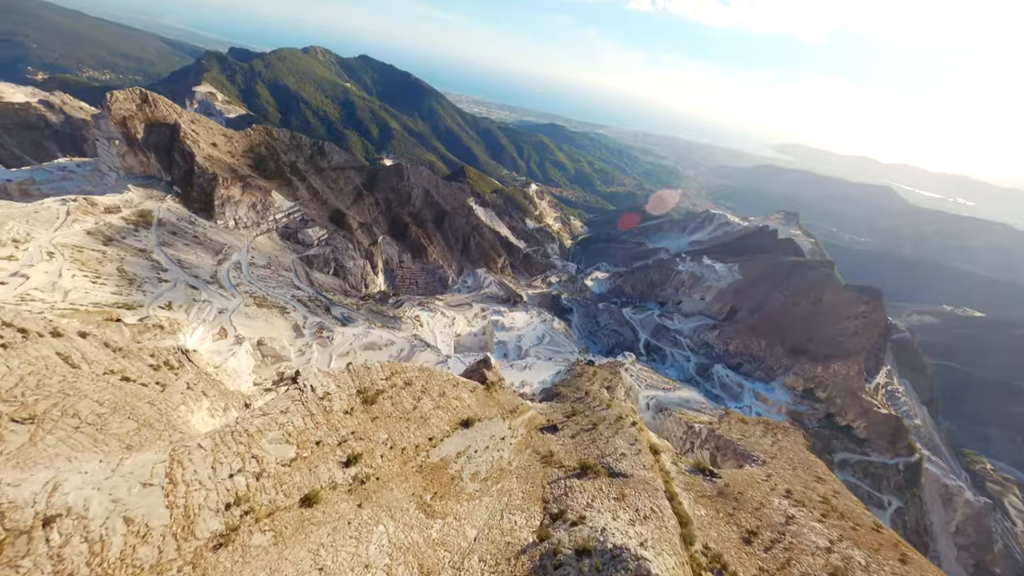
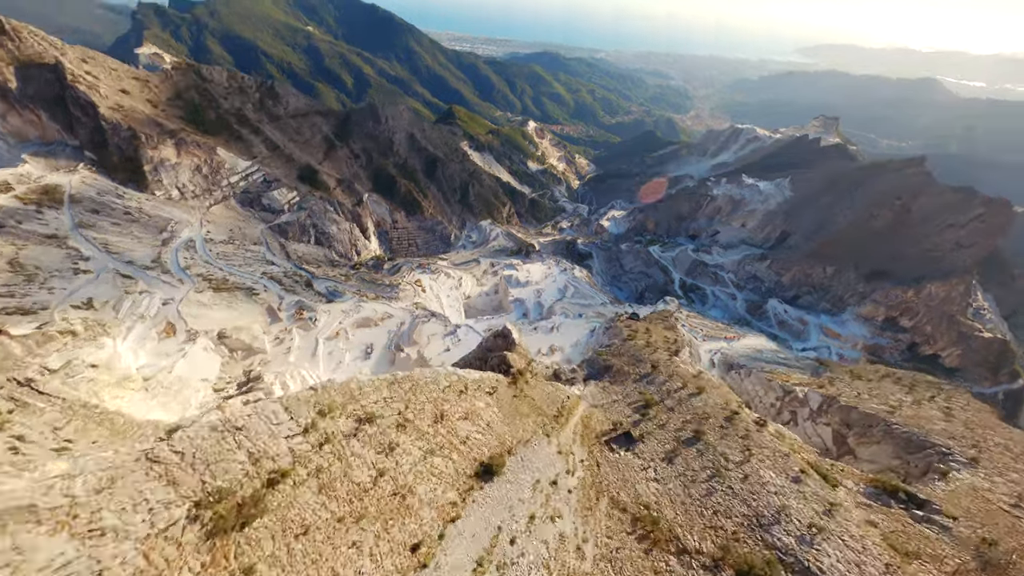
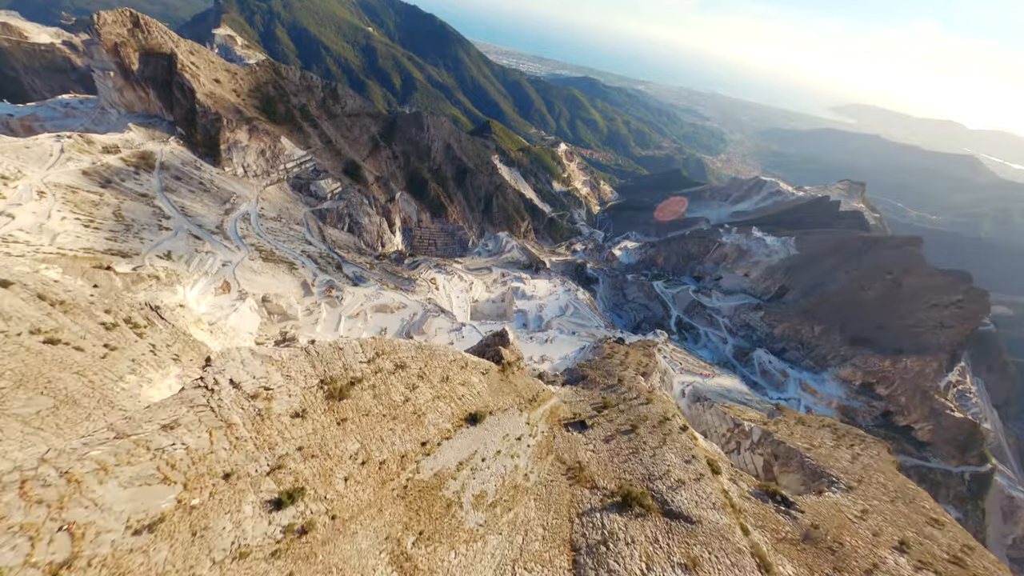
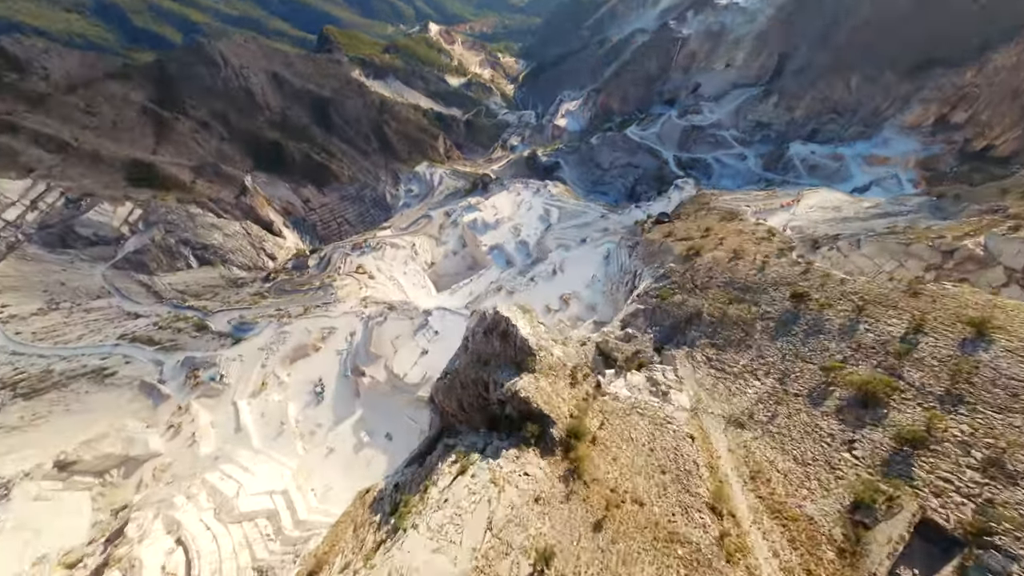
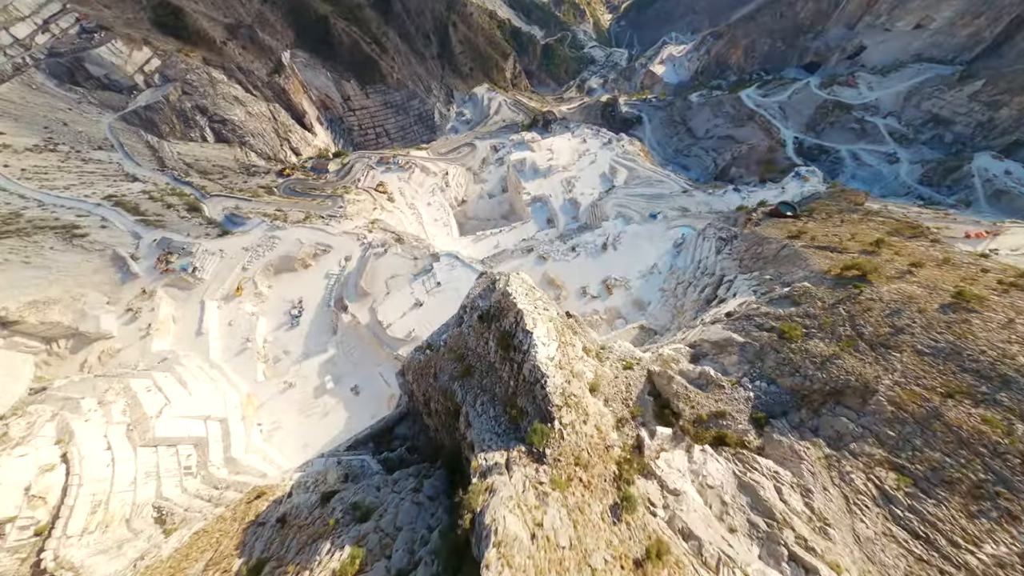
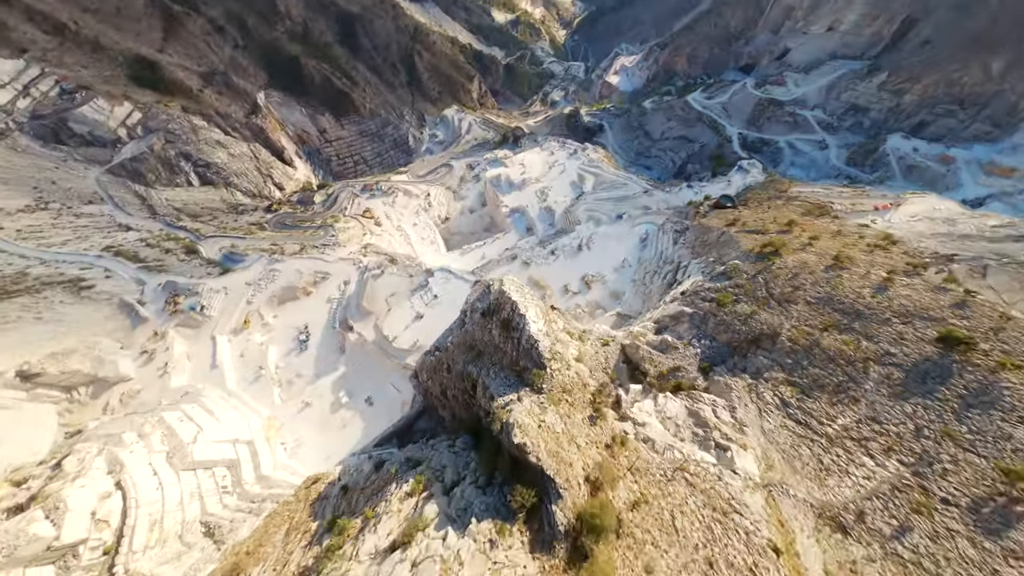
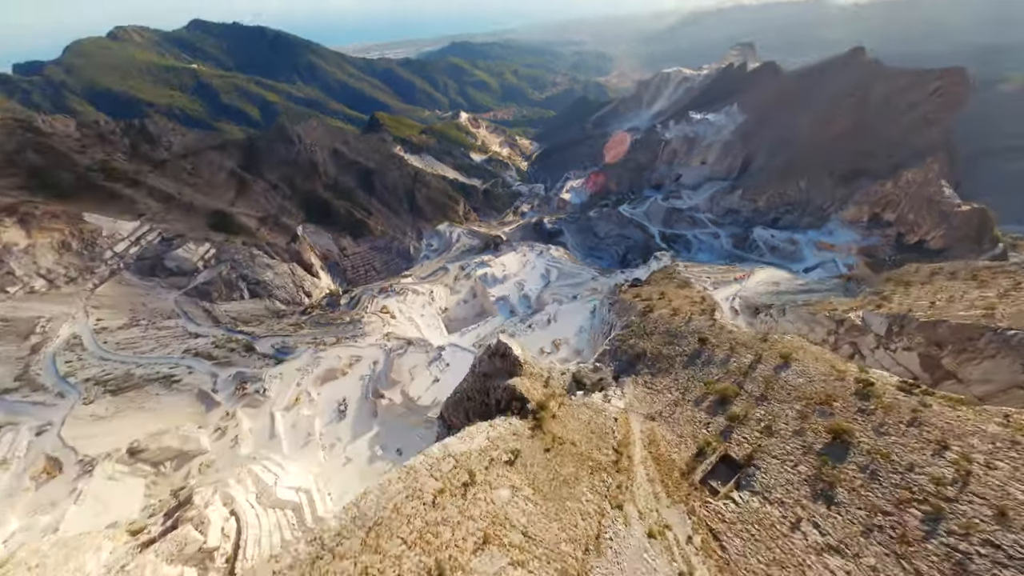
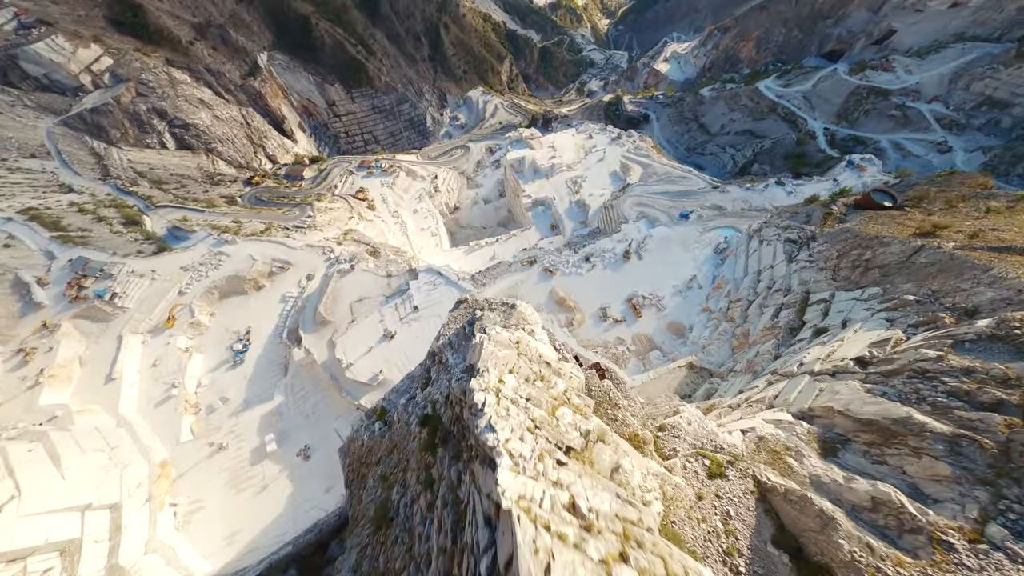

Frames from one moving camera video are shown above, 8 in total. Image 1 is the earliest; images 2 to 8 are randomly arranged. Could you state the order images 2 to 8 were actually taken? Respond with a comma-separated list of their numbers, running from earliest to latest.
3, 2, 7, 4, 6, 5, 8
